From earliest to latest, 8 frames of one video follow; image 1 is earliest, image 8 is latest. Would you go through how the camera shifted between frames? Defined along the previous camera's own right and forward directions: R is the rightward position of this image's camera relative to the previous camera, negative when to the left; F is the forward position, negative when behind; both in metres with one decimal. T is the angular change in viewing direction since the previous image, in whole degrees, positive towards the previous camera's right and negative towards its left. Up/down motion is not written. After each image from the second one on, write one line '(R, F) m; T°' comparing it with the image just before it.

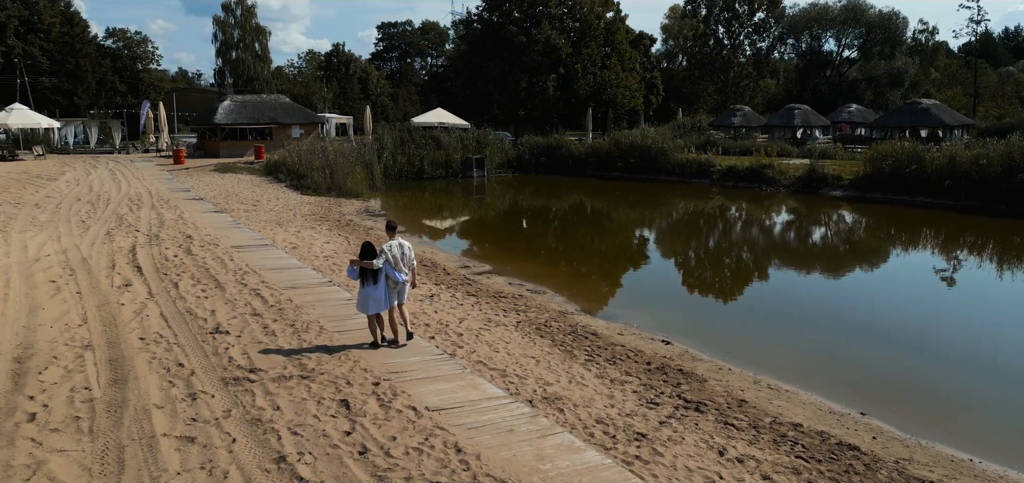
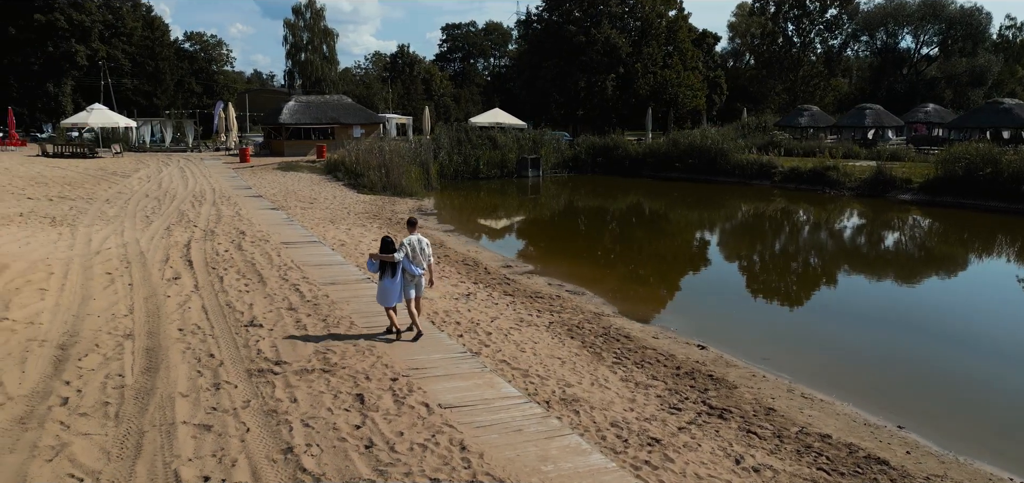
(+0.3, 0.0) m; -5°
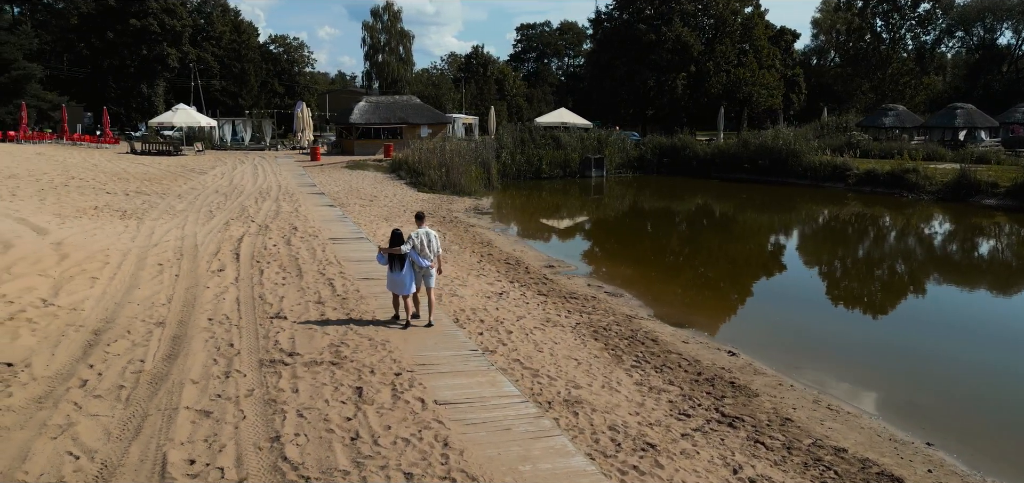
(+0.5, 0.0) m; -6°
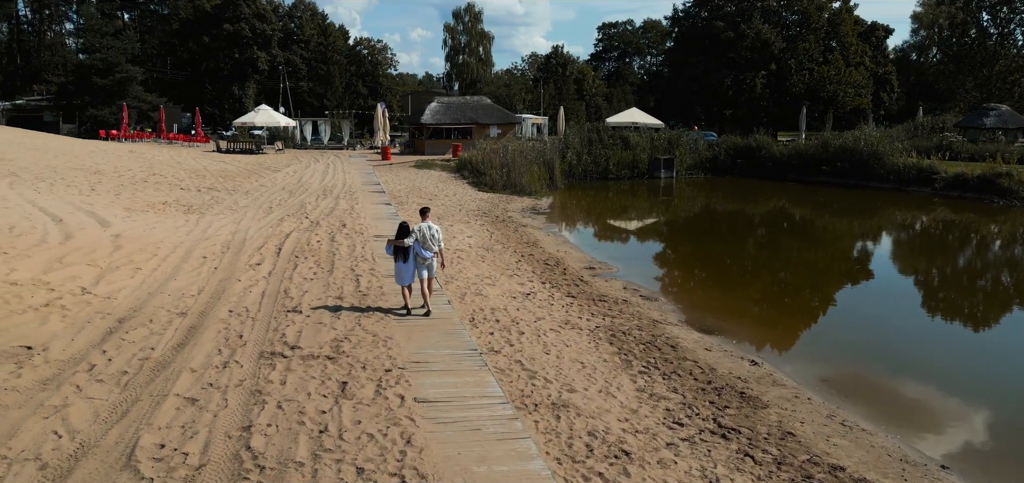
(+0.6, +0.1) m; -6°
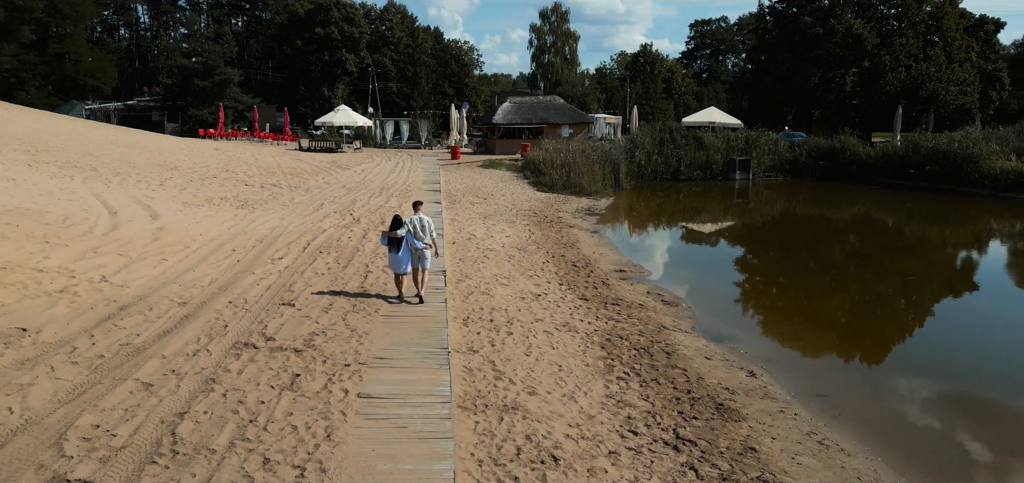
(+0.9, +0.1) m; -7°
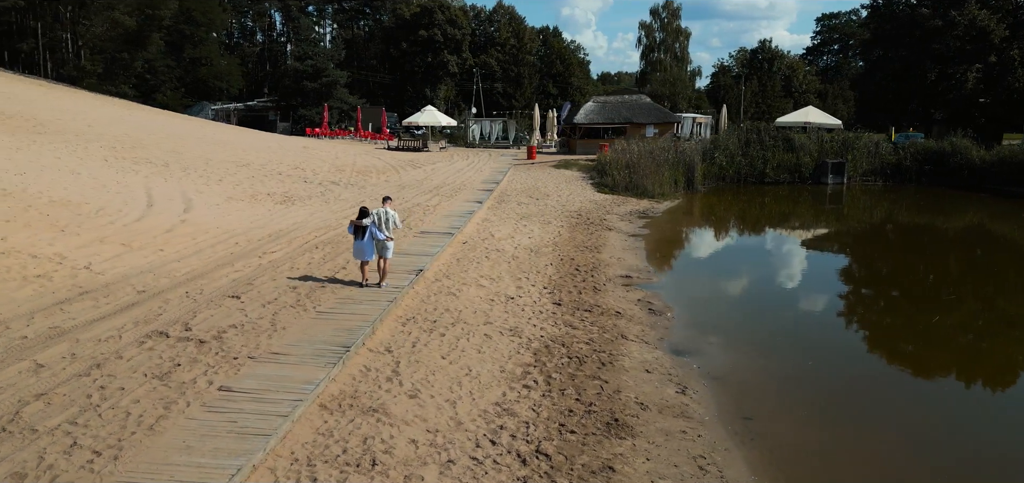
(+1.7, +0.2) m; -9°
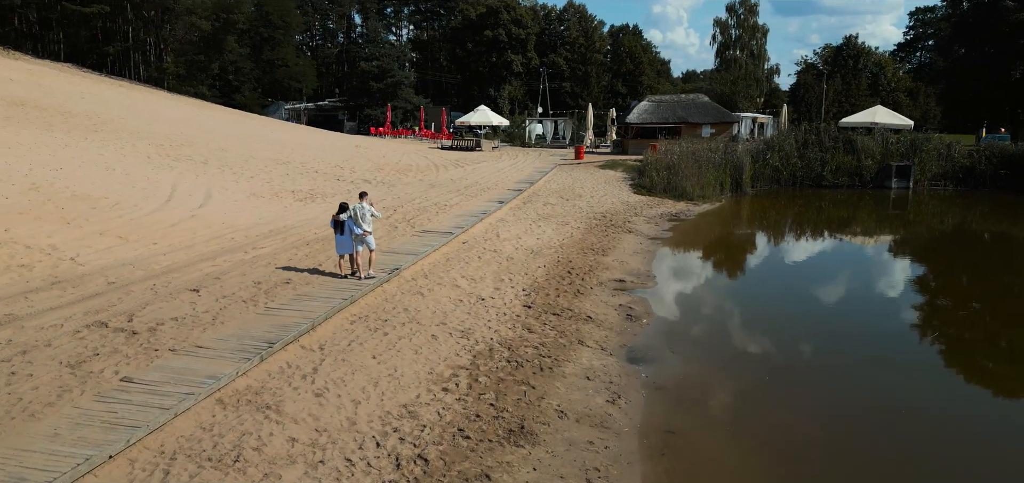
(+1.3, +0.2) m; -6°
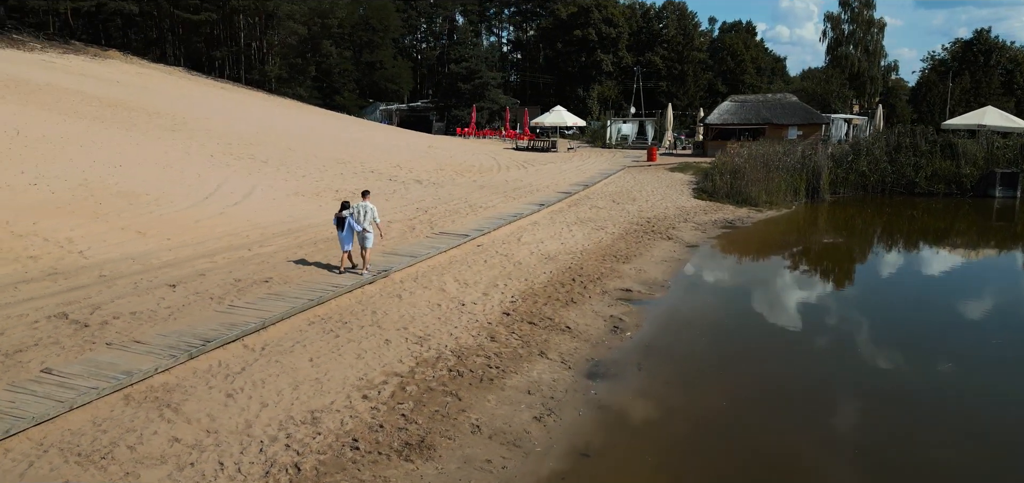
(+1.4, +0.3) m; -8°
